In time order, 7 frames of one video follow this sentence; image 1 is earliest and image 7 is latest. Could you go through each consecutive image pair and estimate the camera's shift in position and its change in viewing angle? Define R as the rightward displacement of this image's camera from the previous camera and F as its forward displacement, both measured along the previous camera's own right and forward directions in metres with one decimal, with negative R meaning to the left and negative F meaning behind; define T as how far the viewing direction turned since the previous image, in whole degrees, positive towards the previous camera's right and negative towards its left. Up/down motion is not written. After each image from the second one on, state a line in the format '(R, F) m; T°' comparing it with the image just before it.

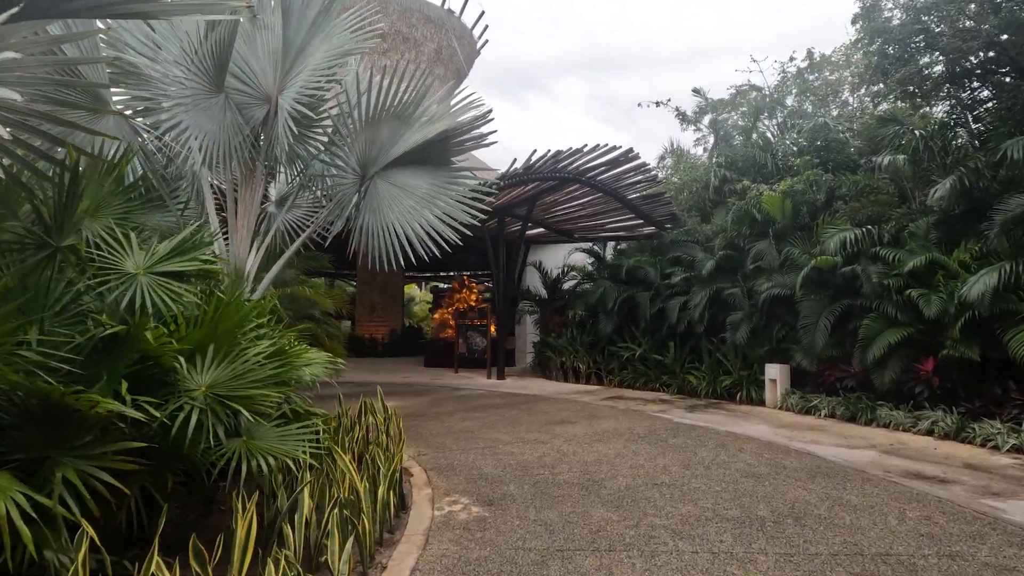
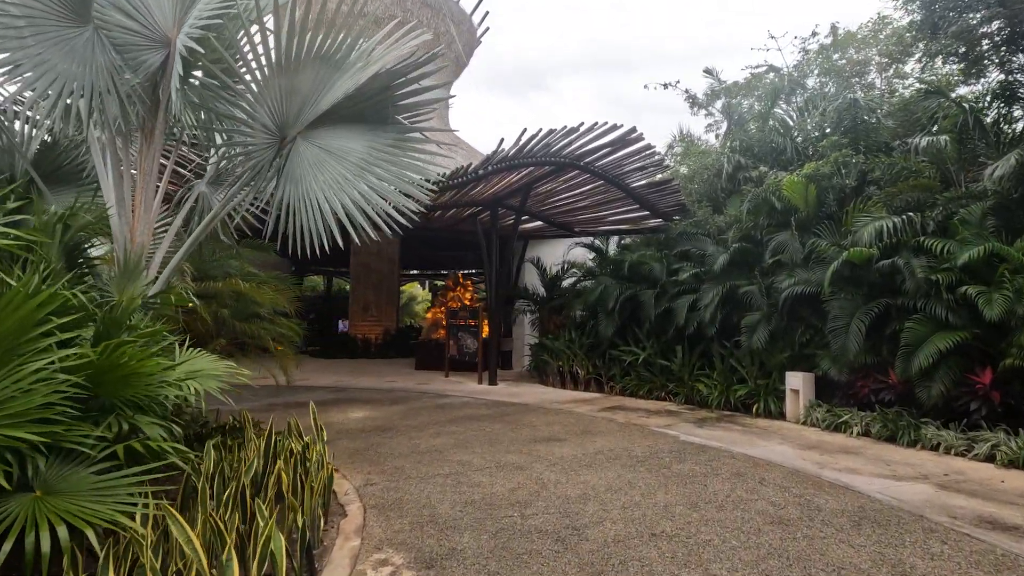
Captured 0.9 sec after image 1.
(+0.3, +0.9) m; -1°
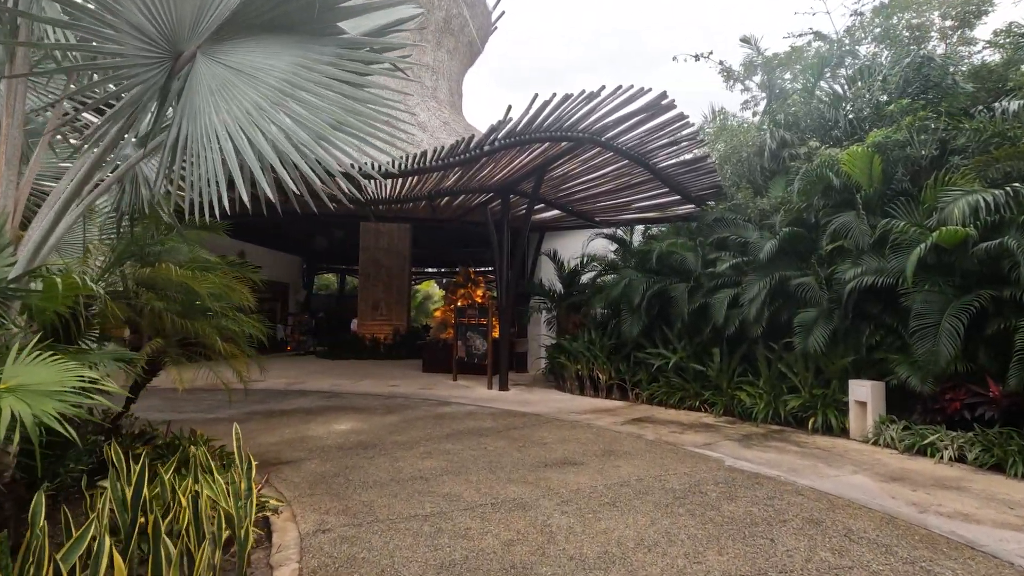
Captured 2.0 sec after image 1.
(+0.1, +1.0) m; -2°
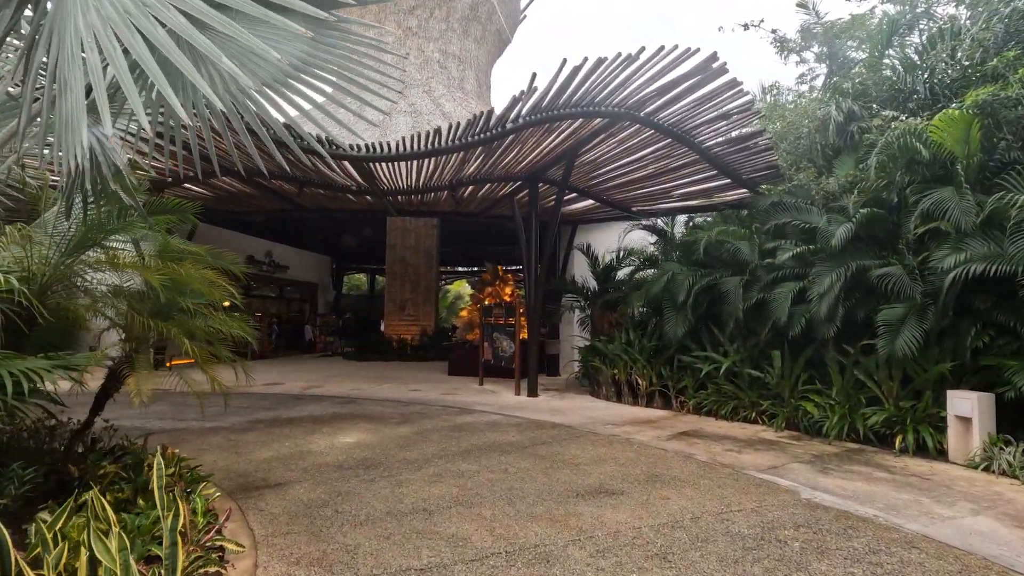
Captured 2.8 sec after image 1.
(+0.1, +0.8) m; -4°
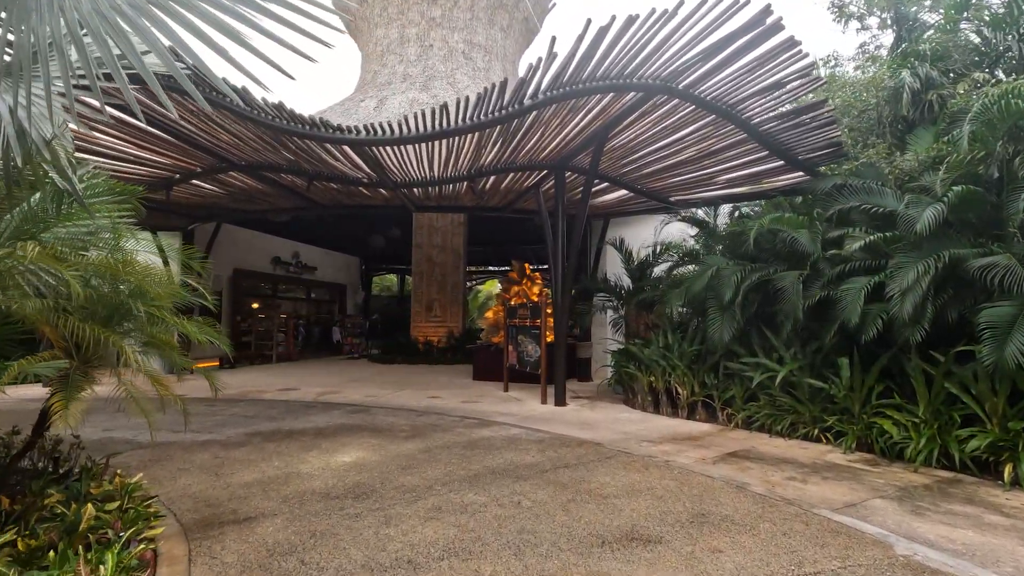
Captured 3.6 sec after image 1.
(+0.2, +0.7) m; -4°
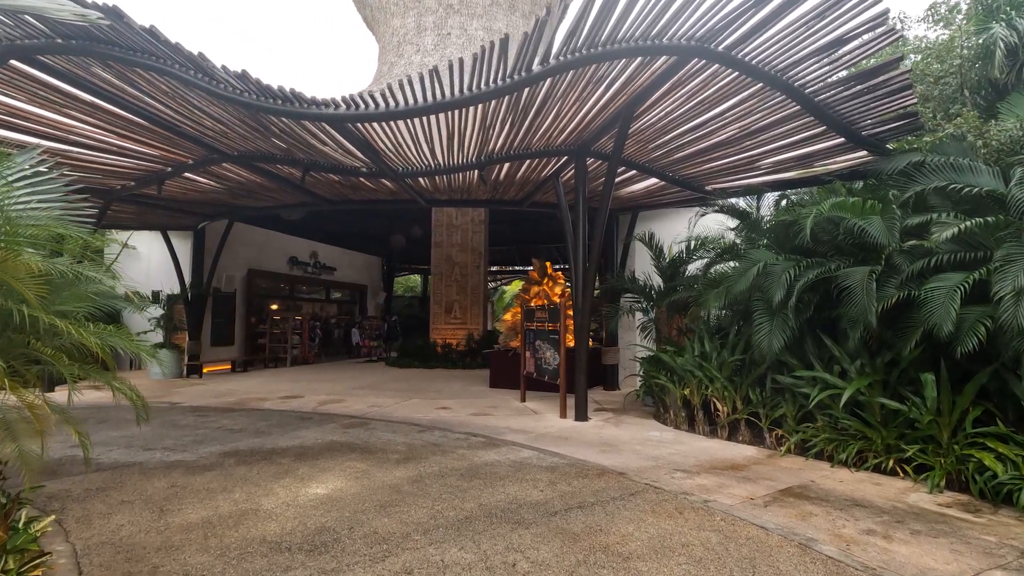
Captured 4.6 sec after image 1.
(+0.2, +0.8) m; -3°
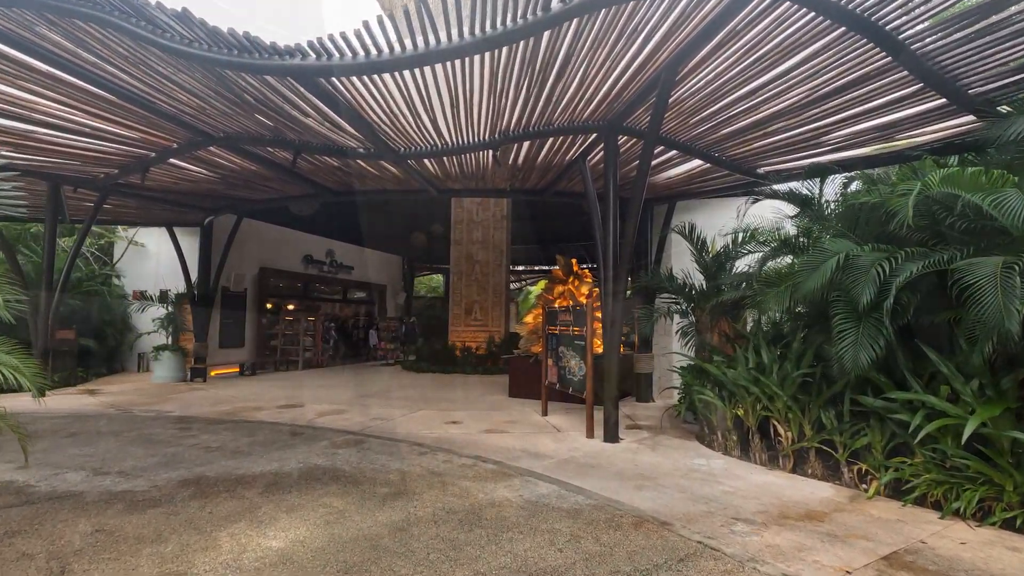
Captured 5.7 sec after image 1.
(+0.1, +0.9) m; -3°
